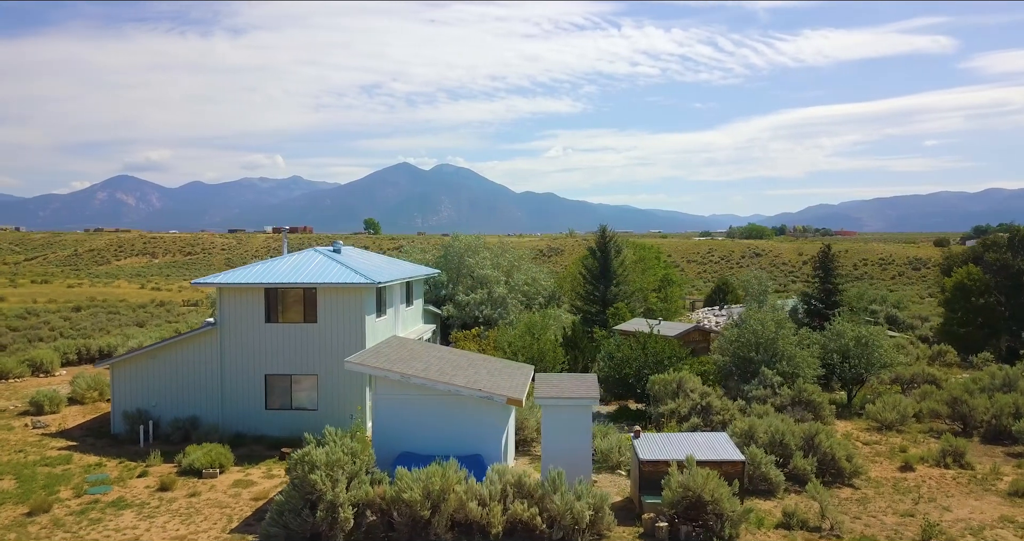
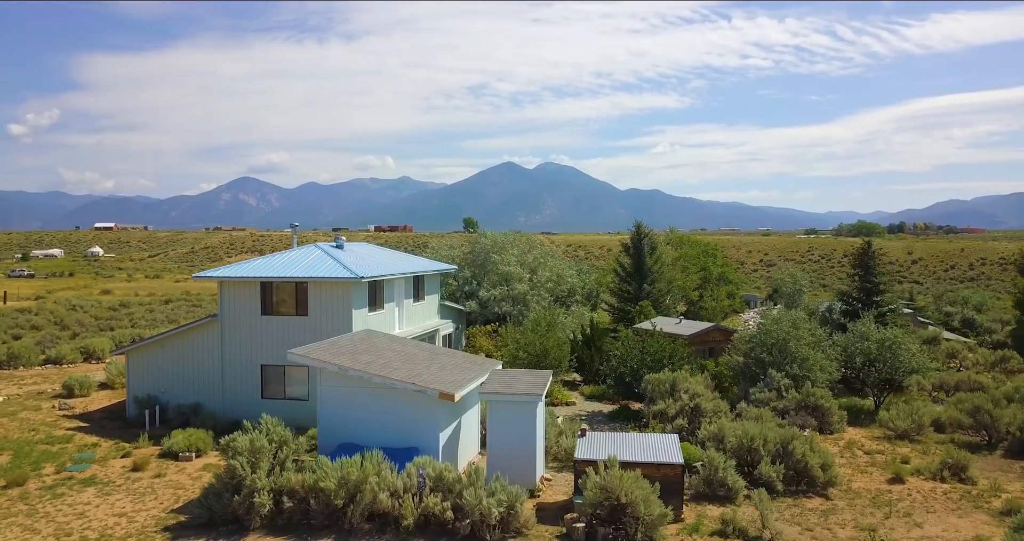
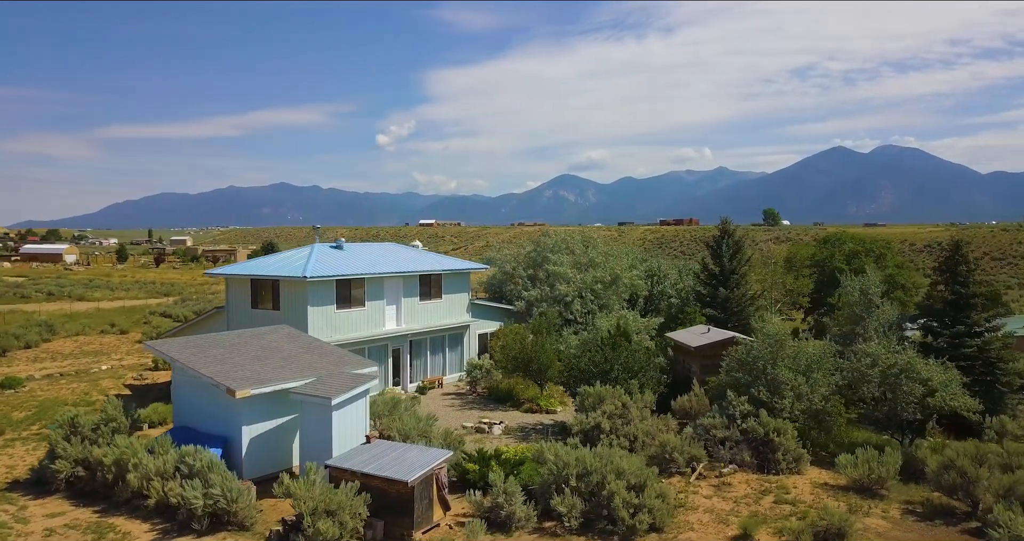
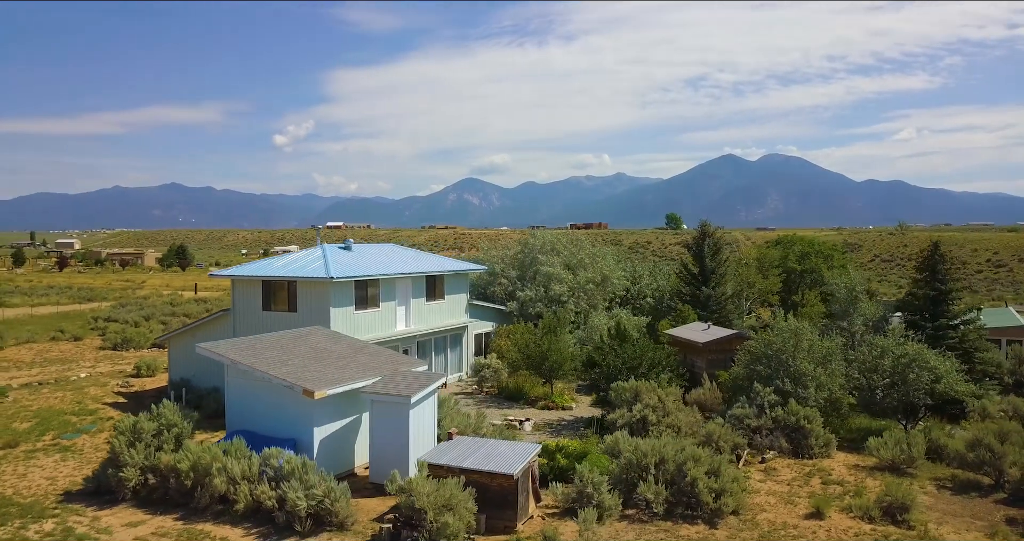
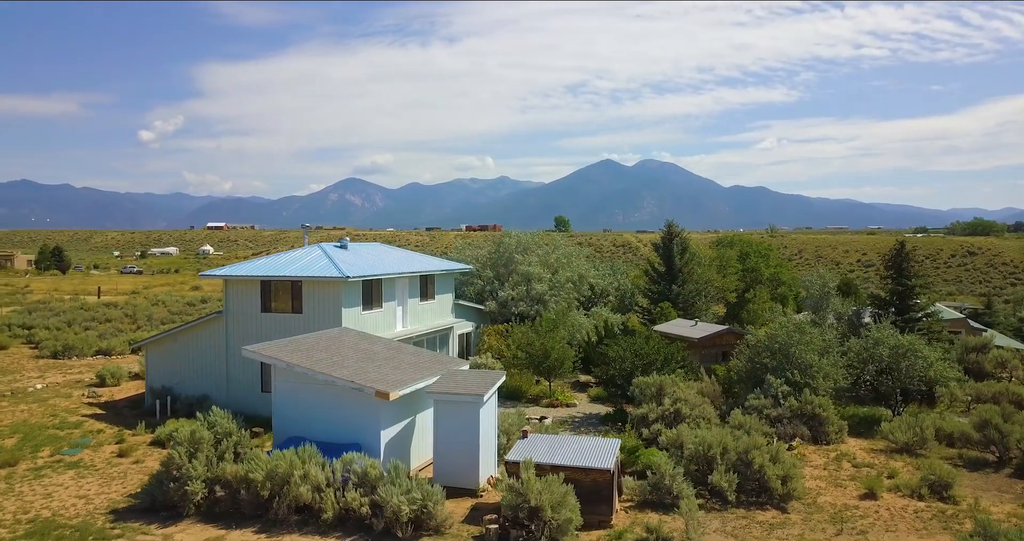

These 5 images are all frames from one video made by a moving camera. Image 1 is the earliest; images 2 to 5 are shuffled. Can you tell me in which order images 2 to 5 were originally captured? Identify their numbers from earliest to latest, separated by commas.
2, 5, 4, 3
